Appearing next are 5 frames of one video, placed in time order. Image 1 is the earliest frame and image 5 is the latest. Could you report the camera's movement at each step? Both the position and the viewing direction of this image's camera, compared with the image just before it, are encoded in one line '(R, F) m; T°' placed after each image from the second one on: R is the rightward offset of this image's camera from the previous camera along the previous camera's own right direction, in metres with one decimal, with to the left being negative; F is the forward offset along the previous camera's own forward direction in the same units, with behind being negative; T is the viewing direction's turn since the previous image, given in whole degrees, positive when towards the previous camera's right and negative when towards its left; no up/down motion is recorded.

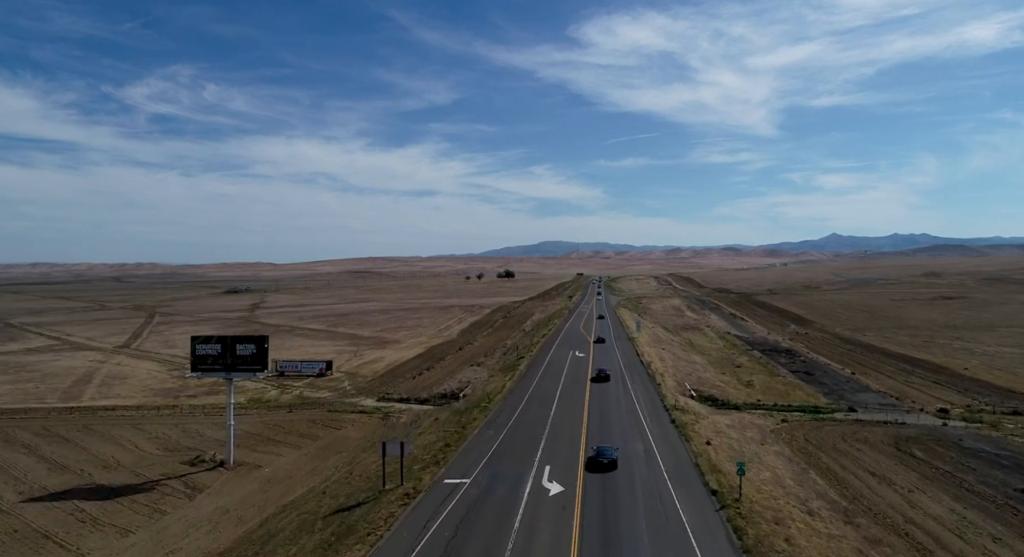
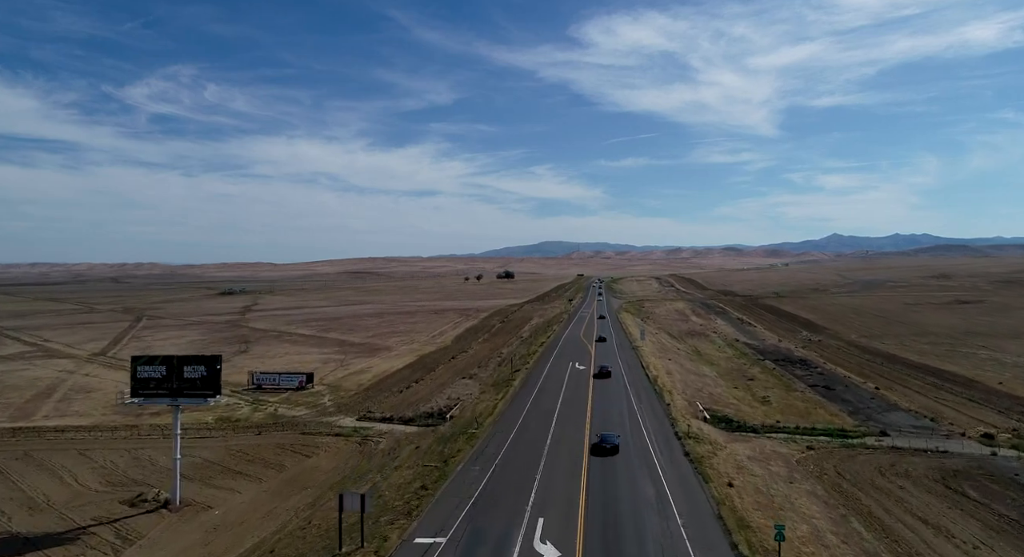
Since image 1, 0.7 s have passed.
(+0.6, +6.2) m; 0°
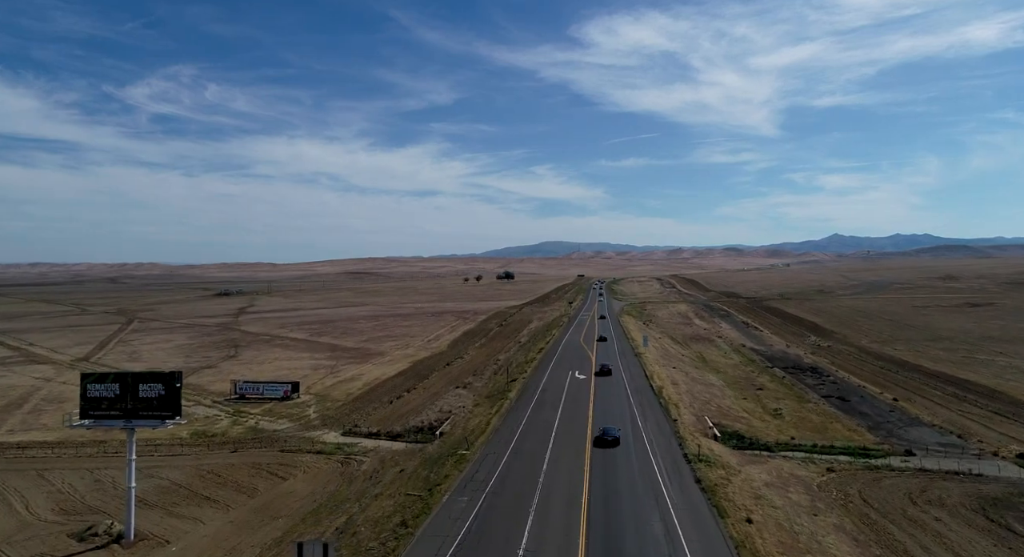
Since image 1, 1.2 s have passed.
(+0.4, +4.0) m; 0°
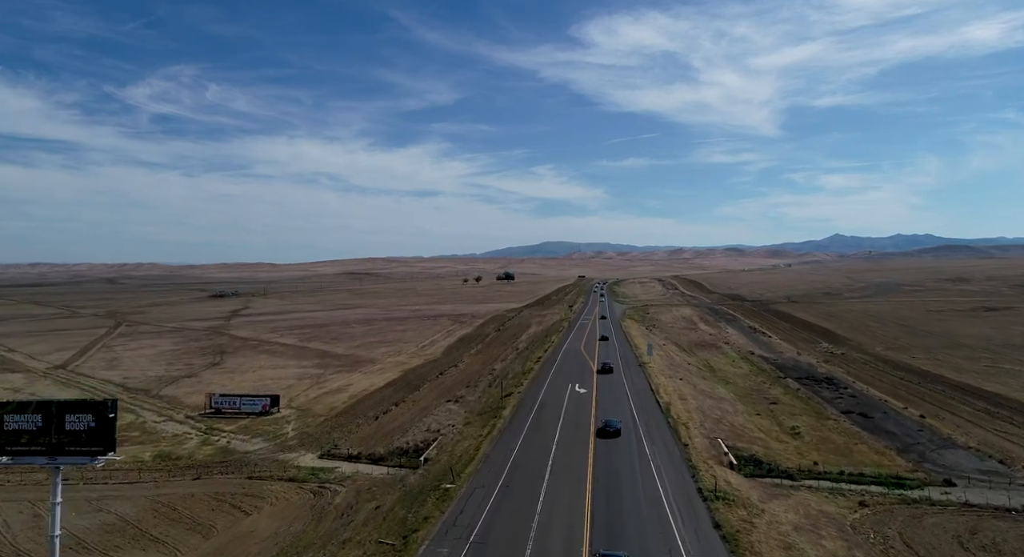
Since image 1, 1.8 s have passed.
(+0.4, +5.2) m; 0°
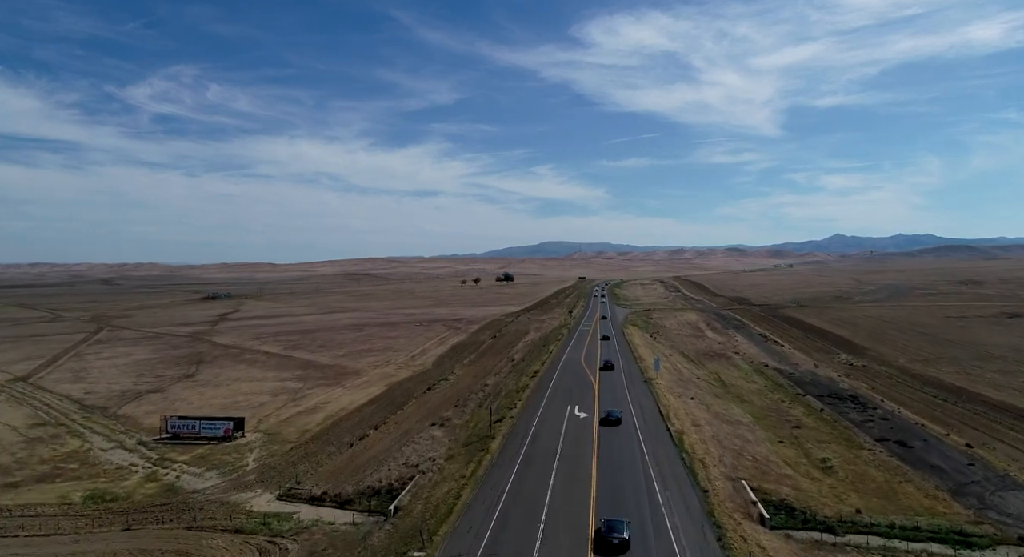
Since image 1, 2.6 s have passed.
(+0.7, +7.4) m; 0°
